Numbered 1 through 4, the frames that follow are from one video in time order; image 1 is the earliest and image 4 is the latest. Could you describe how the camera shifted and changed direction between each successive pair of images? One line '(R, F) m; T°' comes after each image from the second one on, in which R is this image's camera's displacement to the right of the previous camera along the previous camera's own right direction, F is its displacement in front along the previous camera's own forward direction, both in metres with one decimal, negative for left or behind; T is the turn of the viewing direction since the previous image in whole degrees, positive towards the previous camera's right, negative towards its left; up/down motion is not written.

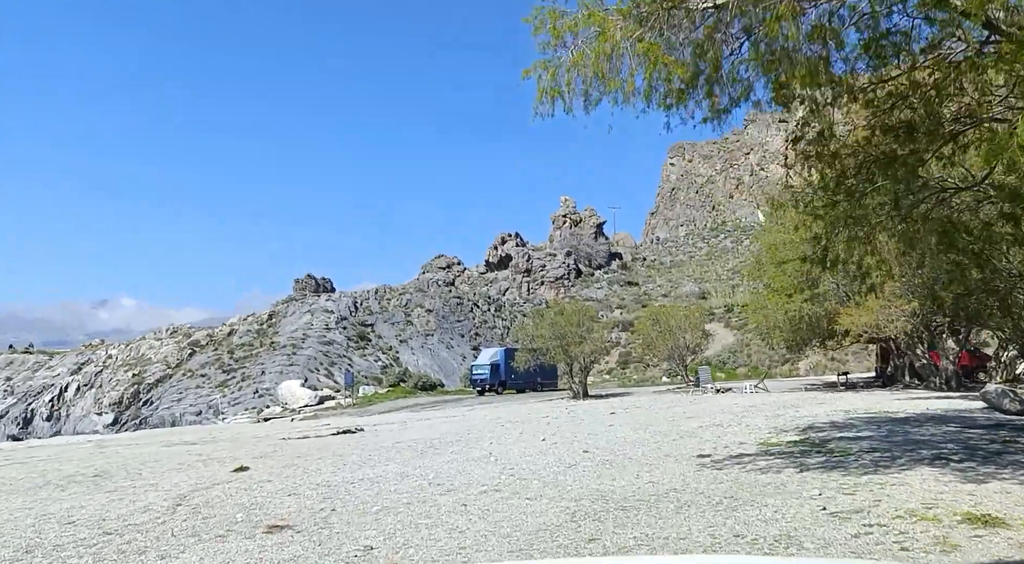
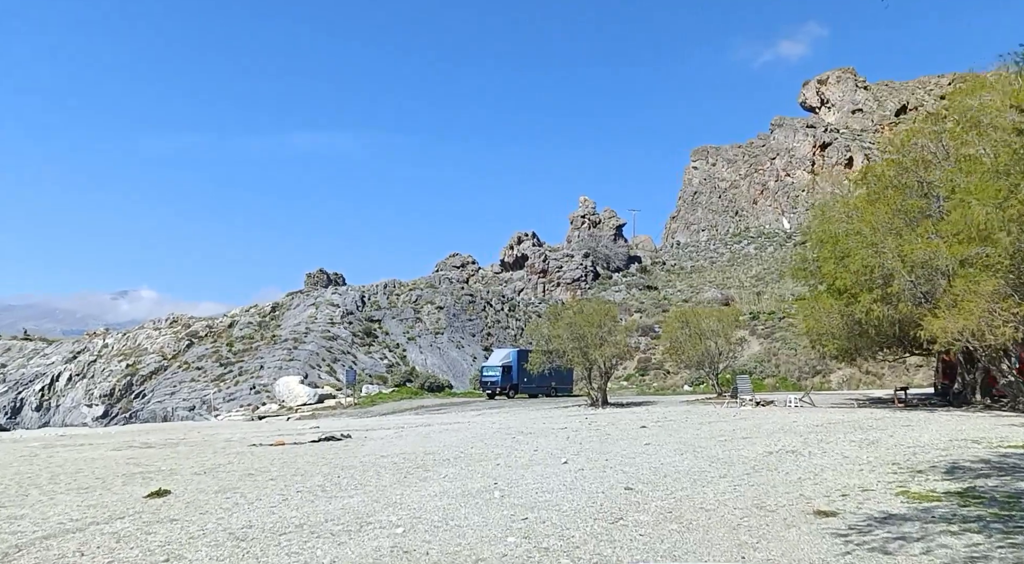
(0.0, +3.3) m; -1°
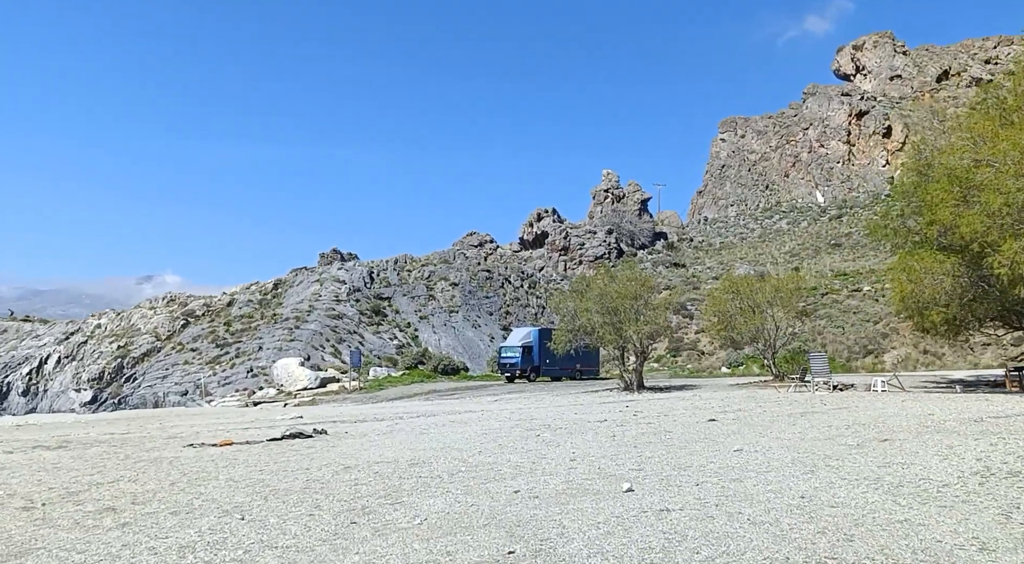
(-0.1, +4.7) m; -1°
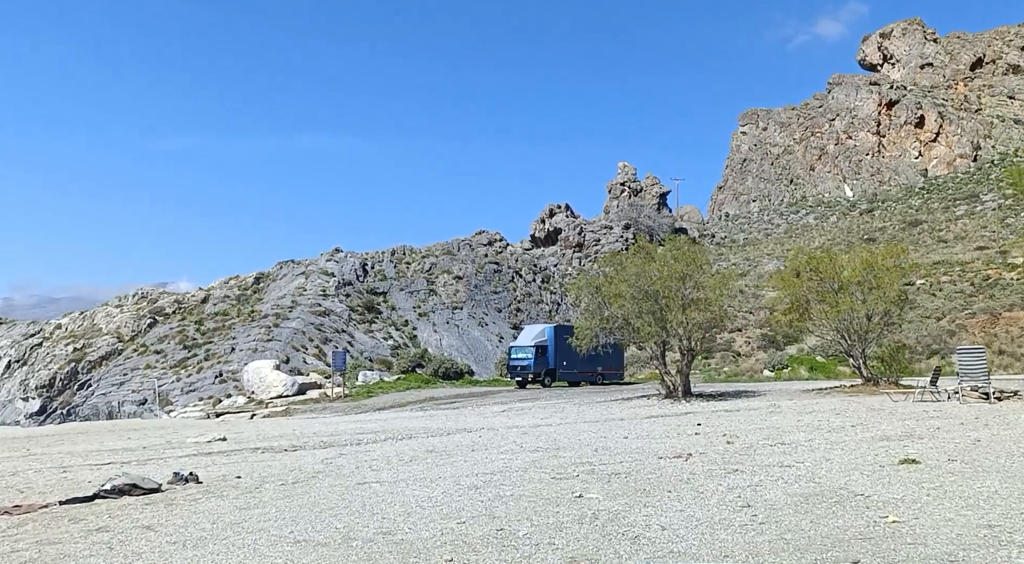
(0.0, +6.9) m; -1°
